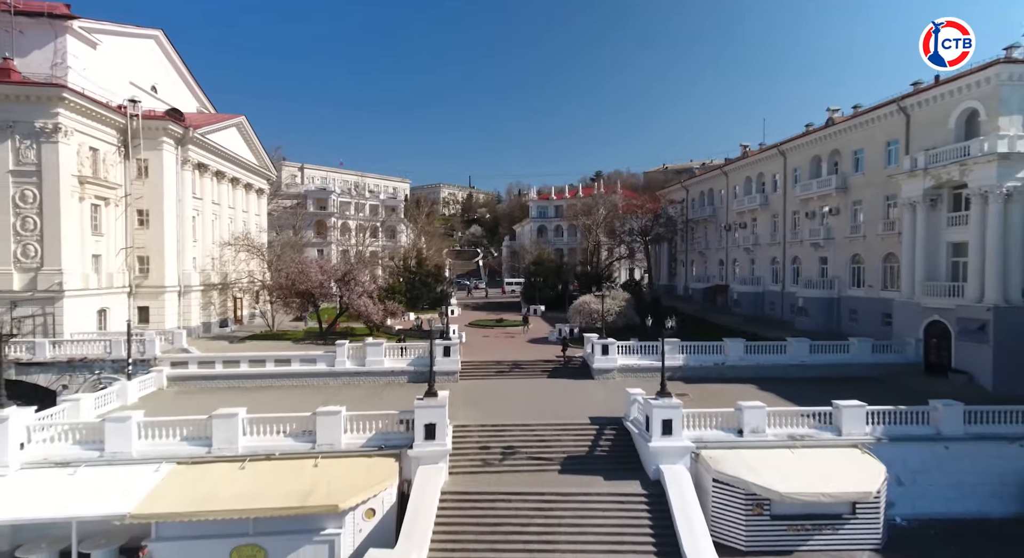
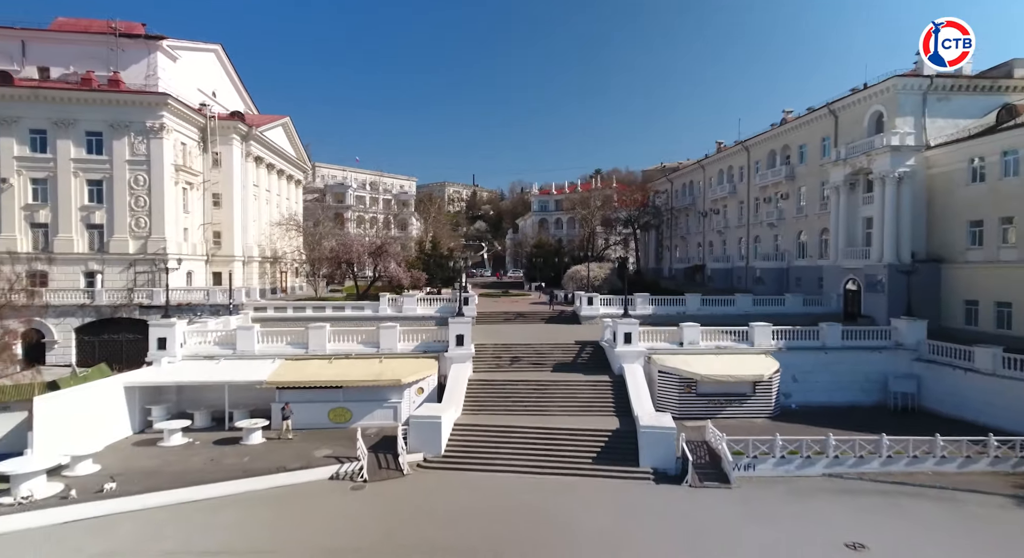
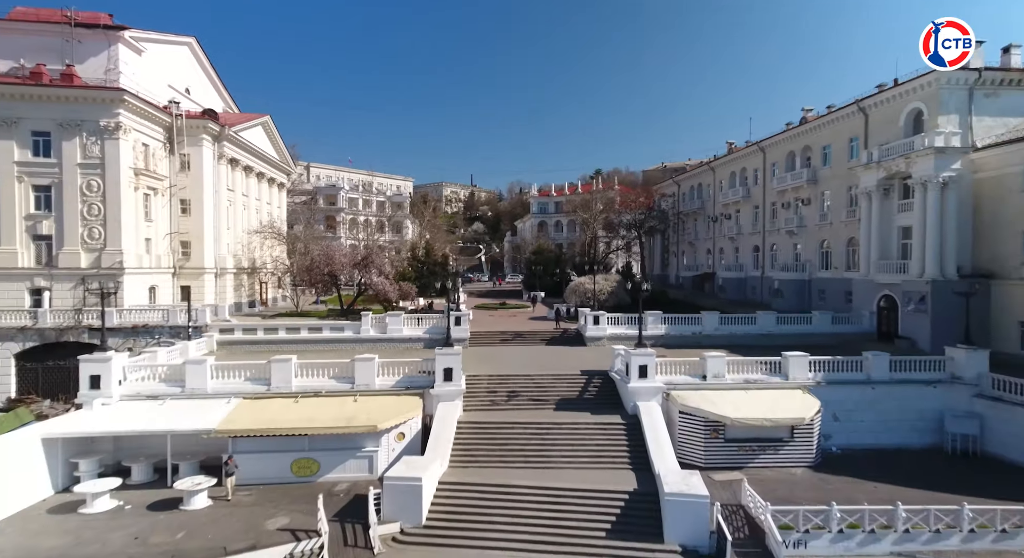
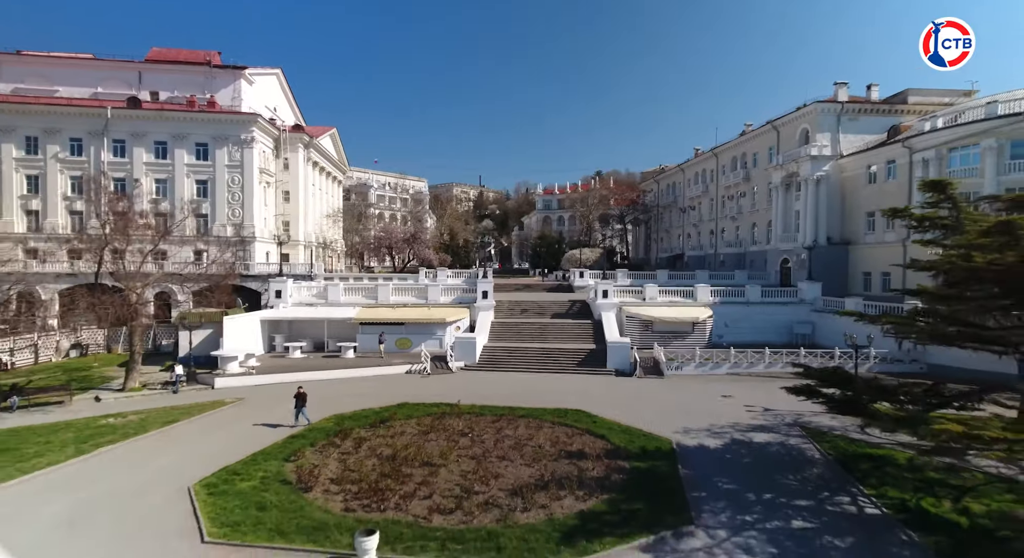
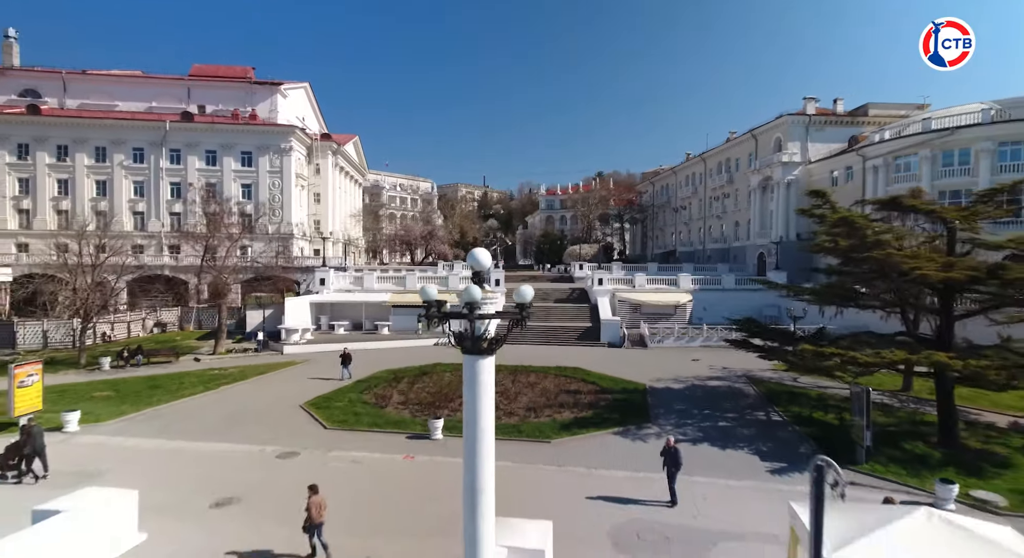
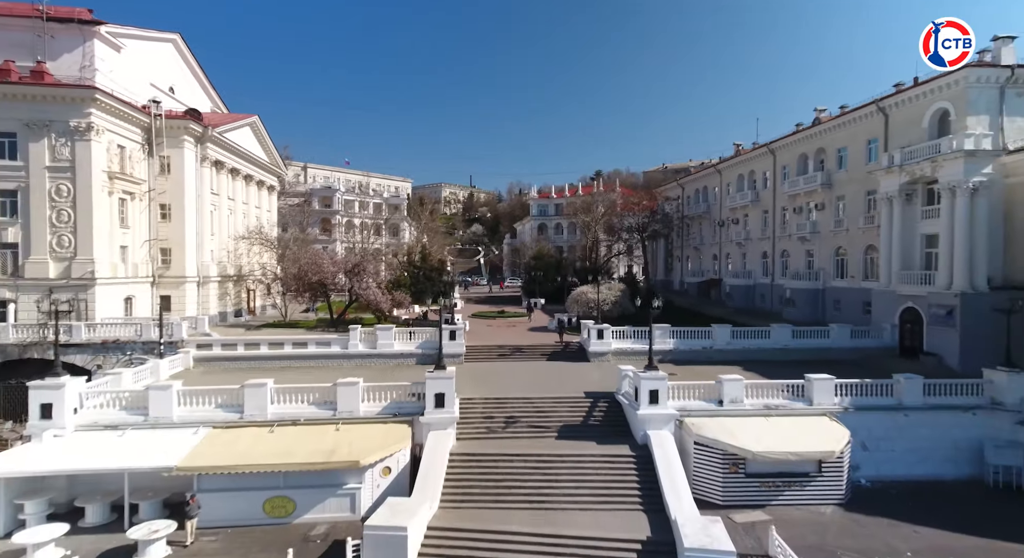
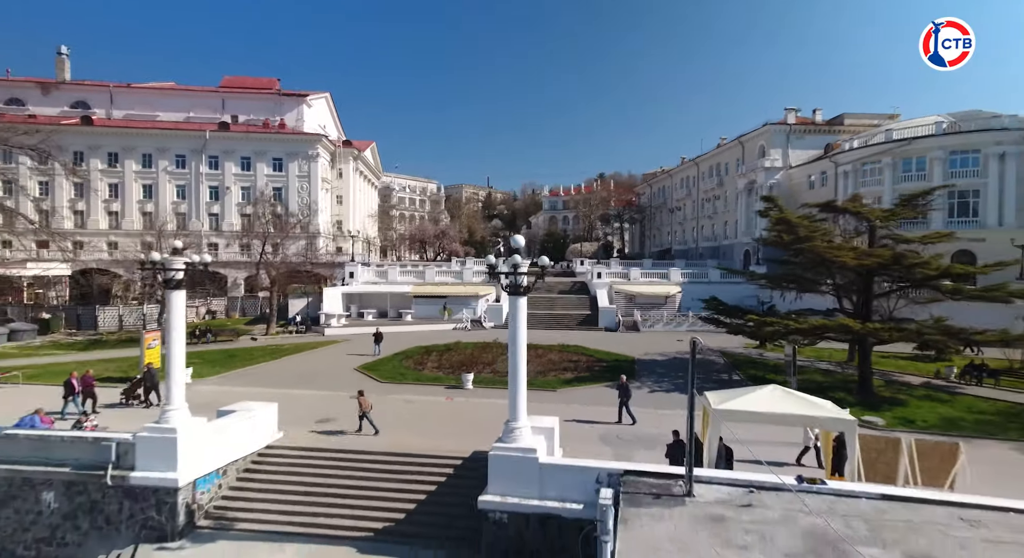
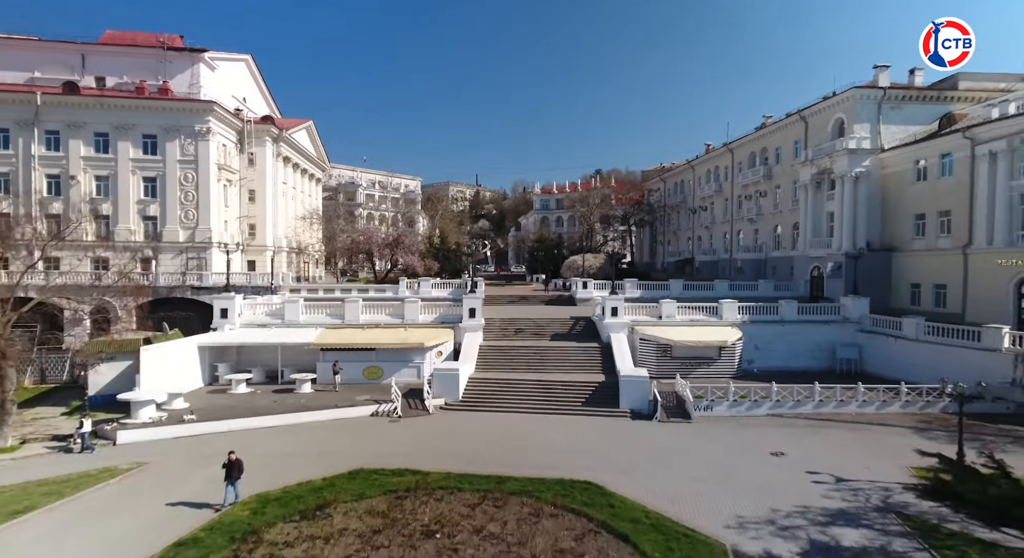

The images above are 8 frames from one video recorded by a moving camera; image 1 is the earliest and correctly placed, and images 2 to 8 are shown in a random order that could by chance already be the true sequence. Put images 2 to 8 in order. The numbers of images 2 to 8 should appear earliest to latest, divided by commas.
6, 3, 2, 8, 4, 5, 7
